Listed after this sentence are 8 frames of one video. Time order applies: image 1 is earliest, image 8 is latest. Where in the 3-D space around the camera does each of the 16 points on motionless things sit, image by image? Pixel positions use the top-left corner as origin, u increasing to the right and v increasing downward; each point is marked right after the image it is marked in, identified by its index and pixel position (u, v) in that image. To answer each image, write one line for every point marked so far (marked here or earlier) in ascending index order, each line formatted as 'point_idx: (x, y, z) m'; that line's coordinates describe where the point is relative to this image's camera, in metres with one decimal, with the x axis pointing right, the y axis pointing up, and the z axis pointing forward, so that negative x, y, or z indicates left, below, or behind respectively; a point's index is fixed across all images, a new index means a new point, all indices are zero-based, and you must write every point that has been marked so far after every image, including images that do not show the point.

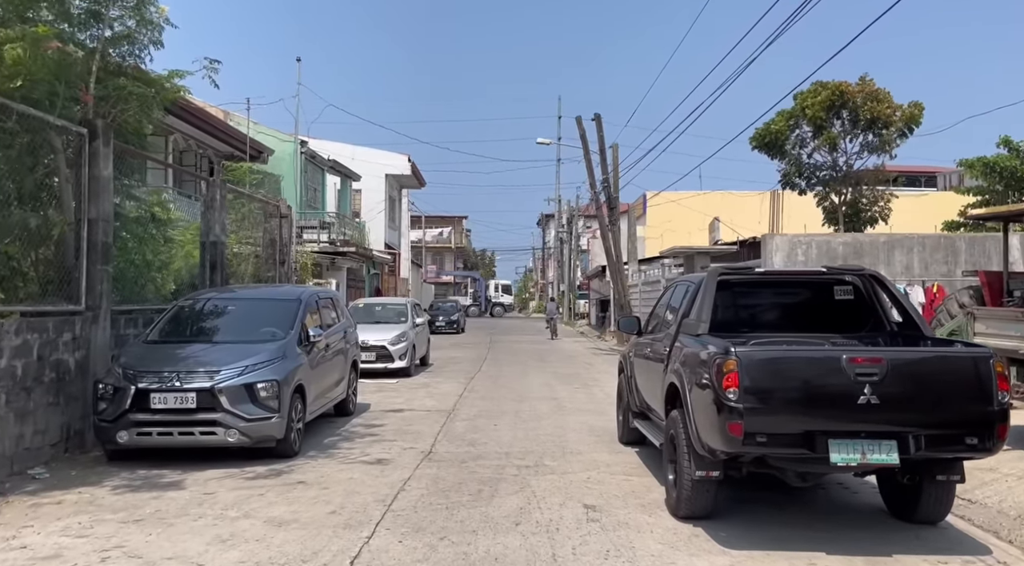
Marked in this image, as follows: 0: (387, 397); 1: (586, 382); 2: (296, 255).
0: (-2.2, -2.0, +13.0) m
1: (+1.5, -2.1, +15.1) m
2: (-4.9, +0.6, +16.5) m
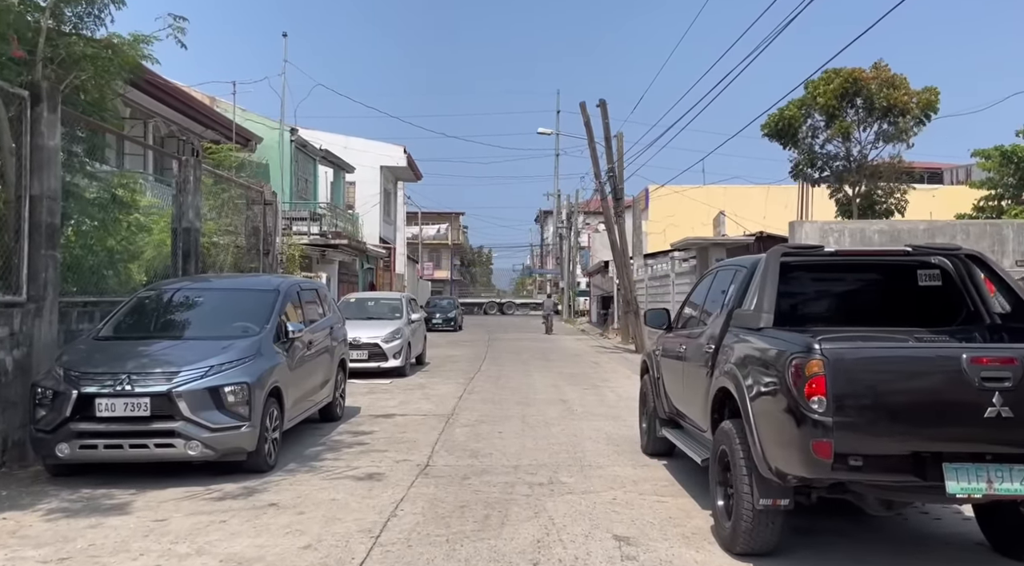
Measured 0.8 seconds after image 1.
0: (-2.1, -1.9, +11.9) m
1: (+1.6, -1.9, +14.0) m
2: (-4.8, +0.8, +15.4) m
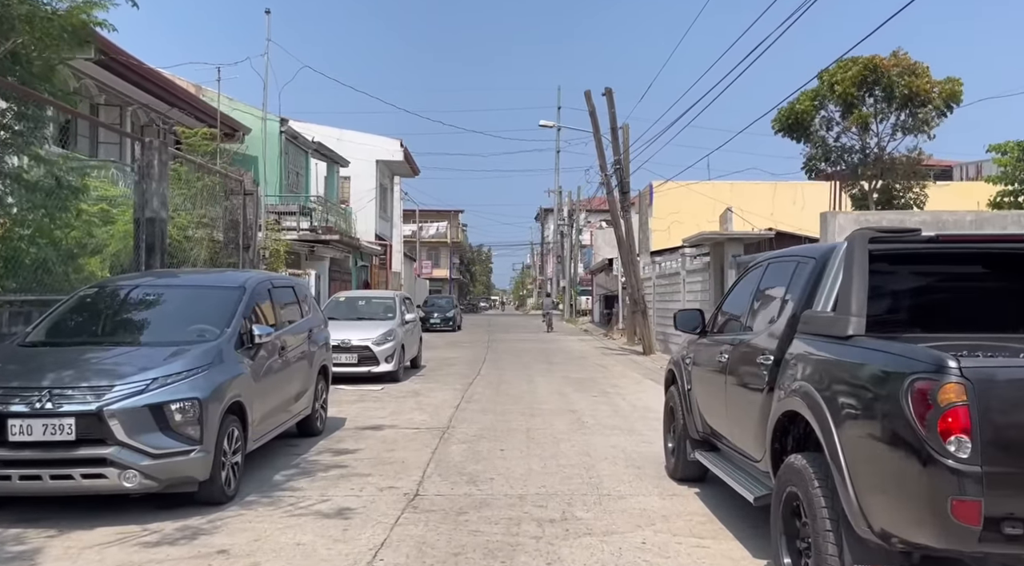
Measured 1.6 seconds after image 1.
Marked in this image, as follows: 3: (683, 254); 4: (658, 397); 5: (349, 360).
0: (-2.1, -1.8, +10.8) m
1: (+1.6, -1.9, +12.9) m
2: (-4.8, +0.8, +14.3) m
3: (+4.5, +0.8, +19.6) m
4: (+2.4, -1.9, +12.0) m
5: (-2.9, -1.4, +13.2) m
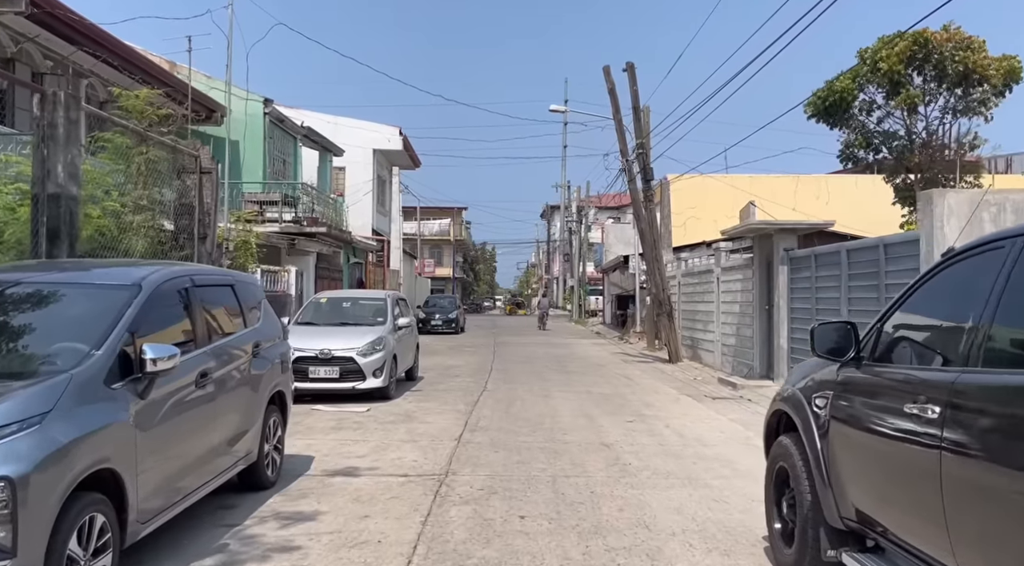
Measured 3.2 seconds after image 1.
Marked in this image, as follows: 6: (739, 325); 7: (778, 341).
0: (-1.9, -1.8, +8.5) m
1: (+1.8, -1.8, +10.6) m
2: (-4.6, +0.8, +12.0) m
3: (+4.8, +0.8, +17.3) m
4: (+2.6, -1.8, +9.7) m
5: (-2.7, -1.4, +11.0) m
6: (+4.7, -0.9, +15.4) m
7: (+4.7, -1.0, +13.3) m
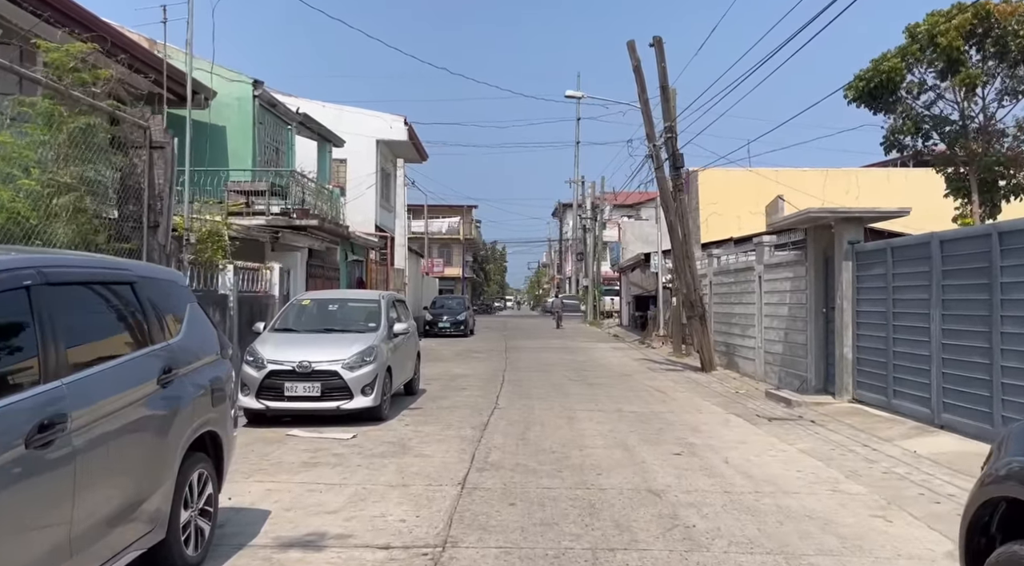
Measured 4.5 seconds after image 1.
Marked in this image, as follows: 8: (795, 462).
0: (-1.7, -1.8, +6.6) m
1: (+2.0, -1.8, +8.6) m
2: (-4.3, +0.9, +10.2) m
3: (+5.1, +0.8, +15.3) m
4: (+2.8, -1.8, +7.7) m
5: (-2.5, -1.3, +9.1) m
6: (+5.0, -0.9, +13.4) m
7: (+5.0, -1.0, +11.3) m
8: (+2.9, -1.8, +7.6) m
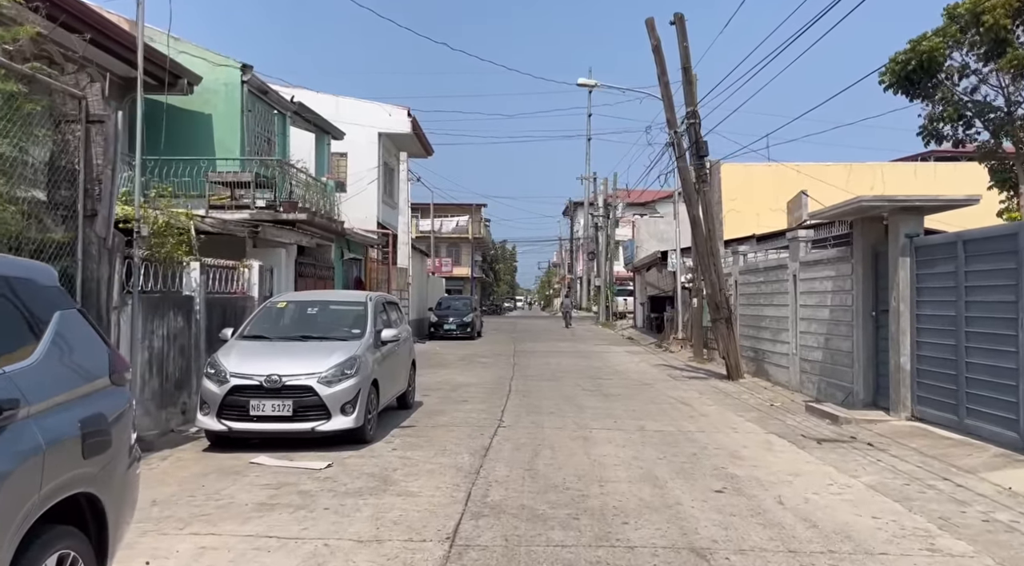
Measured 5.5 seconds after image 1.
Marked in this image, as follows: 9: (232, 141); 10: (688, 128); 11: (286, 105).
0: (-1.7, -1.8, +5.2) m
1: (+2.1, -1.8, +7.2) m
2: (-4.3, +0.9, +8.8) m
3: (+5.2, +0.8, +13.9) m
4: (+2.8, -1.8, +6.3) m
5: (-2.4, -1.3, +7.7) m
6: (+5.1, -0.9, +12.0) m
7: (+5.1, -1.0, +9.8) m
8: (+2.9, -1.8, +6.1) m
9: (-6.4, +3.2, +17.0) m
10: (+3.8, +3.3, +15.9) m
11: (-5.9, +4.6, +19.4) m
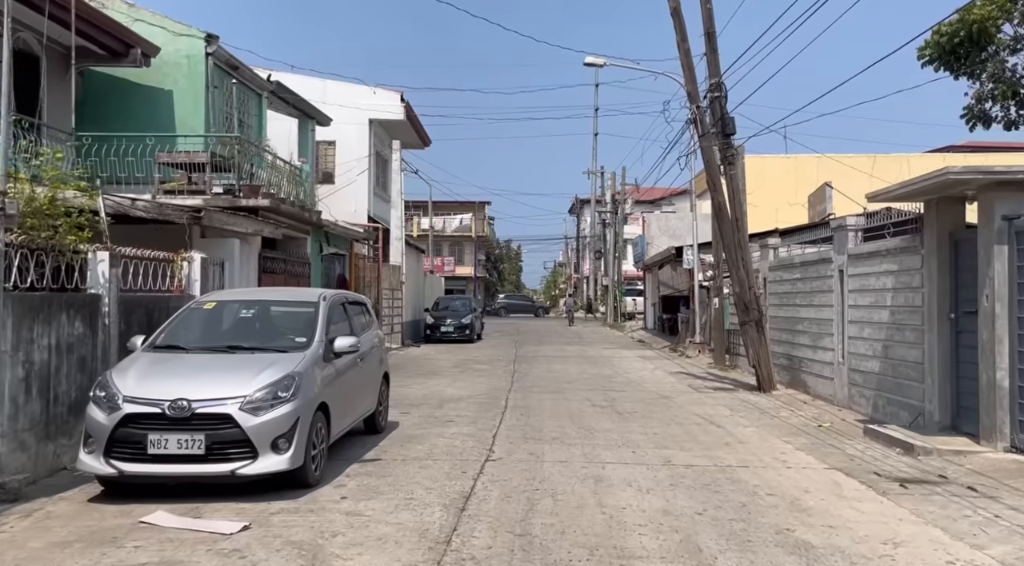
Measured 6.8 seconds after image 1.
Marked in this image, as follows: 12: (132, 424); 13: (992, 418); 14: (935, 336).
0: (-1.8, -1.7, +3.3) m
1: (+2.0, -1.8, +5.2) m
2: (-4.4, +0.9, +6.9) m
3: (+5.2, +0.9, +11.8) m
4: (+2.7, -1.8, +4.3) m
5: (-2.5, -1.3, +5.8) m
6: (+5.0, -0.8, +9.9) m
7: (+5.0, -1.0, +7.8) m
8: (+2.8, -1.8, +4.1) m
9: (-6.4, +3.3, +15.0) m
10: (+3.7, +3.4, +13.9) m
11: (-5.9, +4.7, +17.4) m
12: (-3.0, -1.1, +5.8) m
13: (+5.0, -1.4, +7.8) m
14: (+5.0, -0.6, +8.7) m
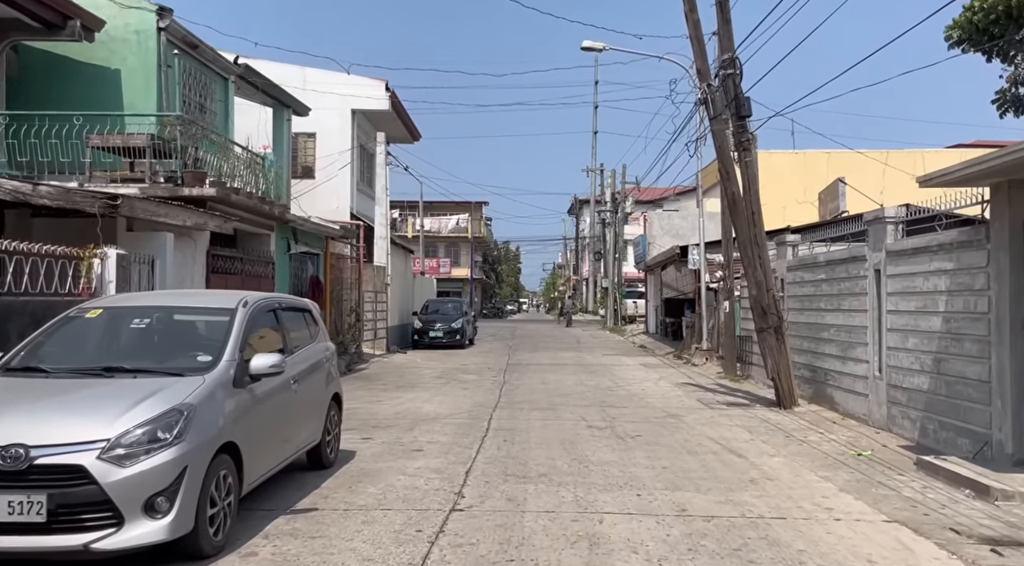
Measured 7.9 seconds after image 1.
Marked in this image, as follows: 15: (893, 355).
0: (-2.0, -1.7, +1.6) m
1: (+1.7, -1.8, +3.6) m
2: (-4.6, +0.9, +5.3) m
3: (+4.9, +0.9, +10.2) m
4: (+2.5, -1.8, +2.7) m
5: (-2.7, -1.3, +4.1) m
6: (+4.8, -0.8, +8.3) m
7: (+4.8, -1.0, +6.2) m
8: (+2.6, -1.8, +2.5) m
9: (-6.7, +3.2, +13.4) m
10: (+3.5, +3.3, +12.3) m
11: (-6.1, +4.6, +15.8) m
12: (-3.2, -1.1, +4.2) m
13: (+4.8, -1.4, +6.2) m
14: (+4.8, -0.6, +7.1) m
15: (+4.9, -0.9, +9.5) m
